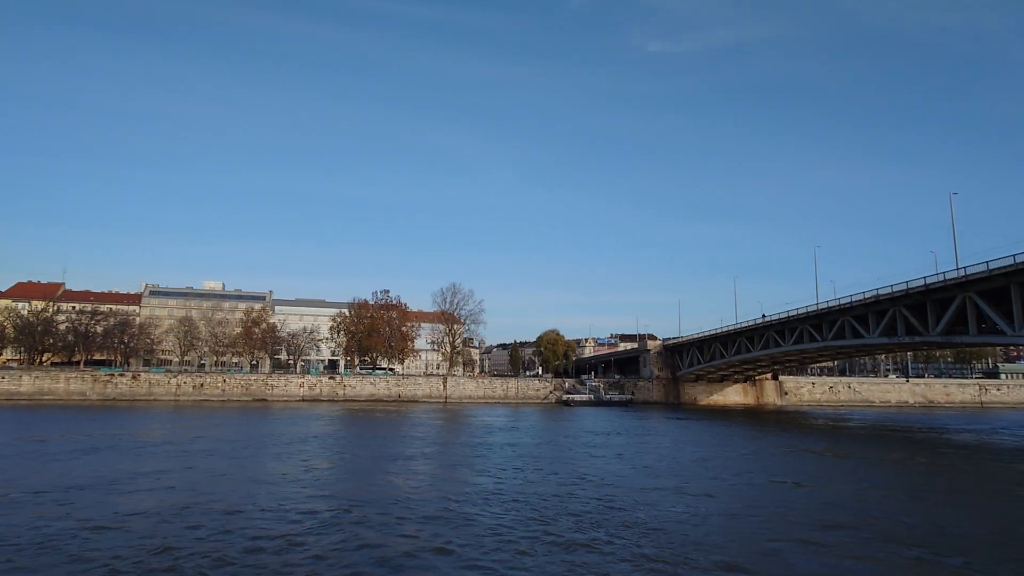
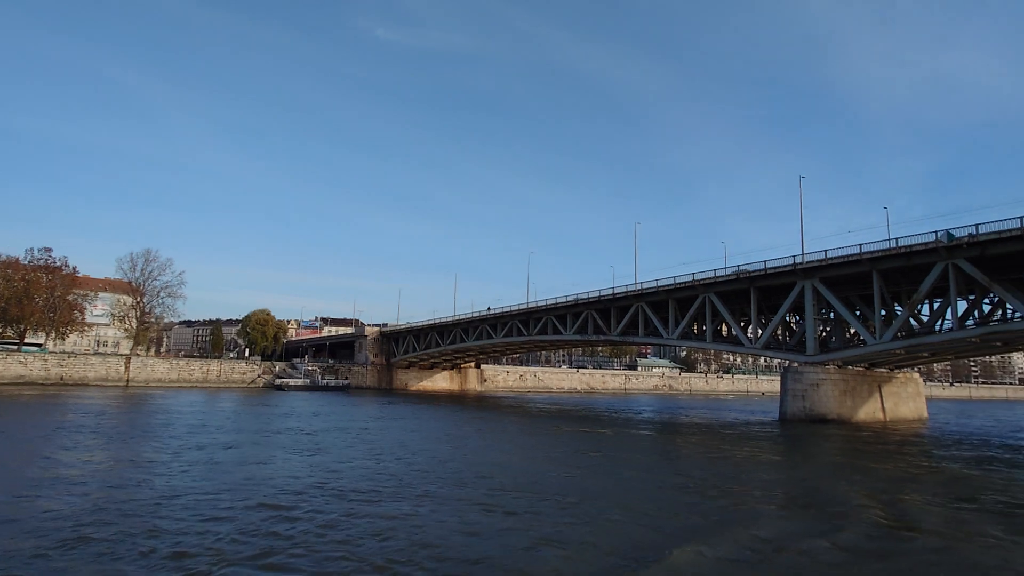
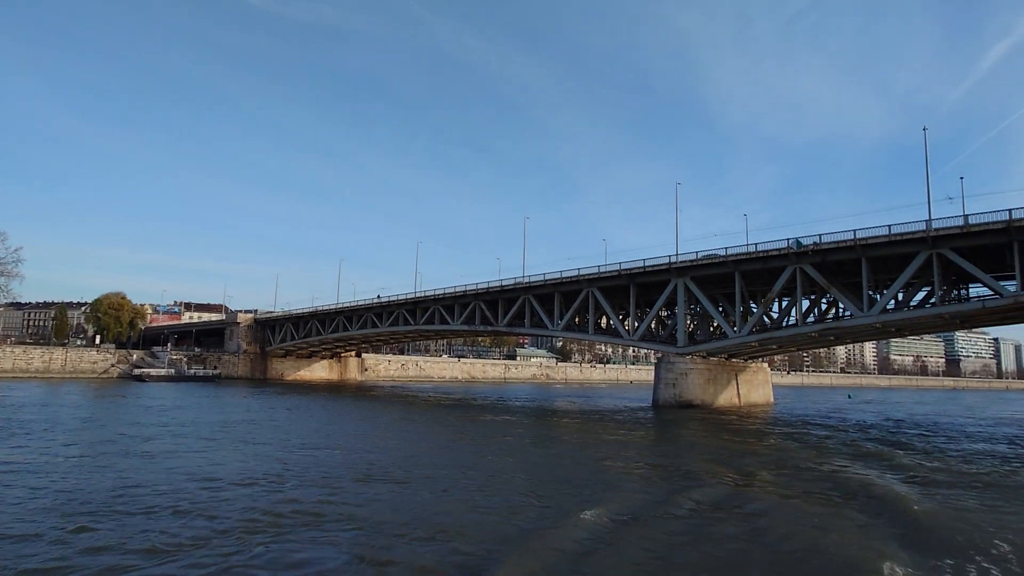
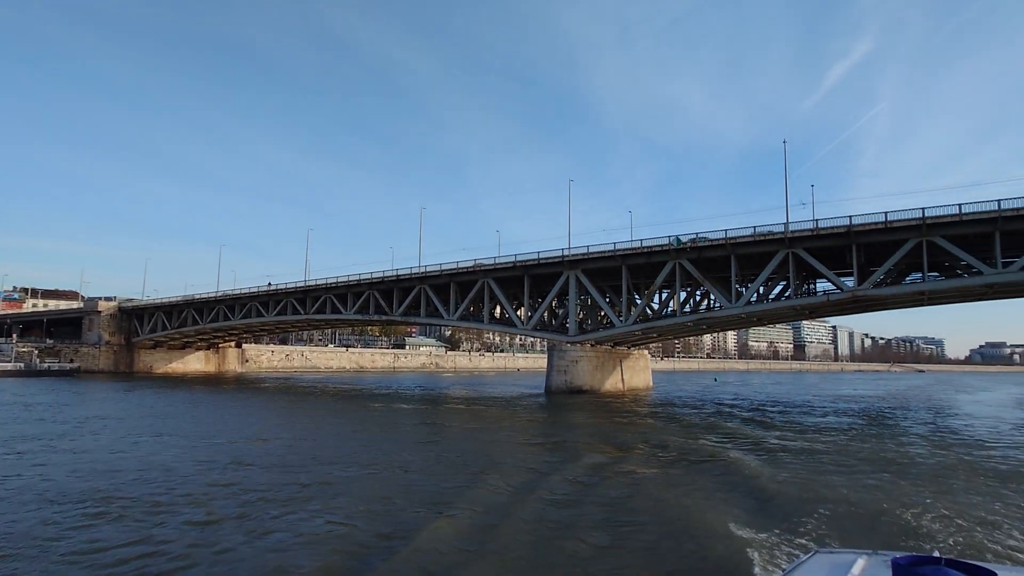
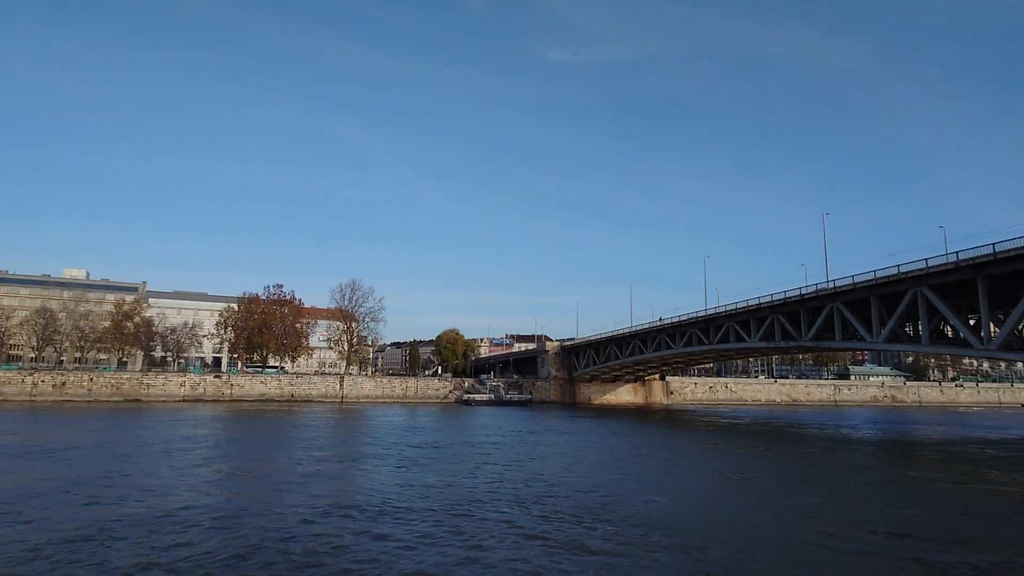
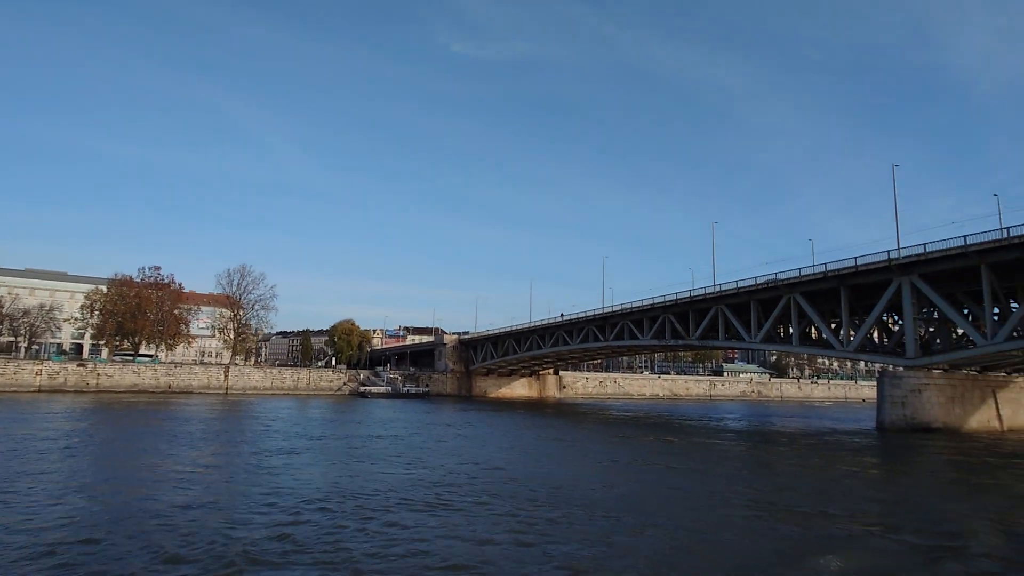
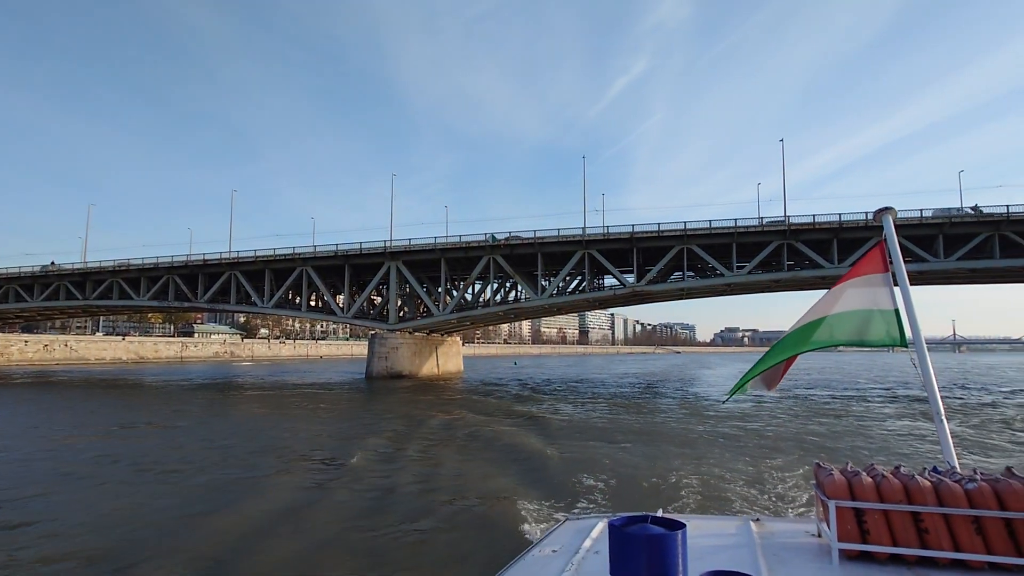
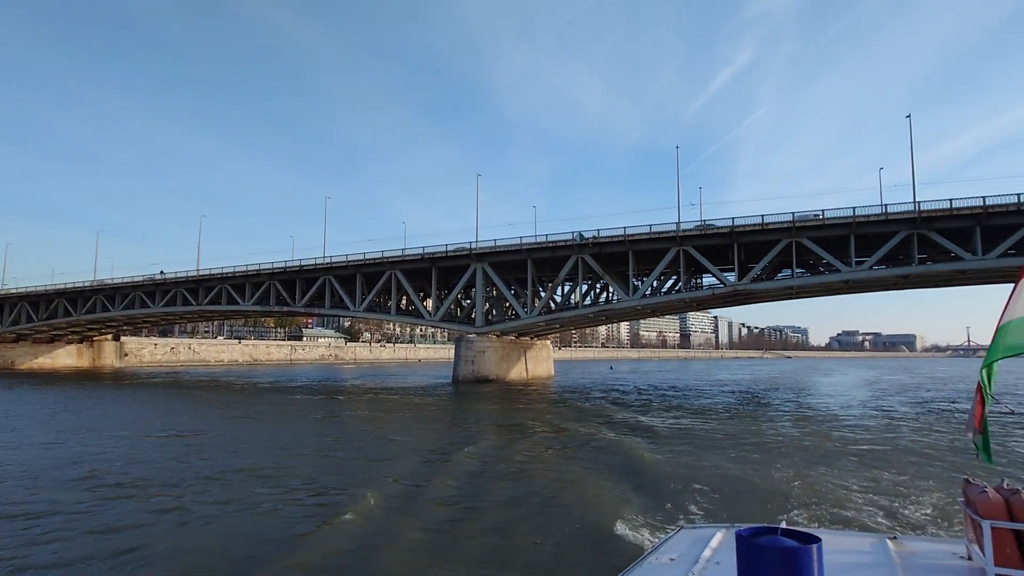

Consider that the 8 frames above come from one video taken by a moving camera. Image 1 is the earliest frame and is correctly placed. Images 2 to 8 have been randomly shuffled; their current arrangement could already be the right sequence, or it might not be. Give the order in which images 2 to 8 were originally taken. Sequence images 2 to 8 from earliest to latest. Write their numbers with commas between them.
5, 6, 2, 3, 4, 8, 7
